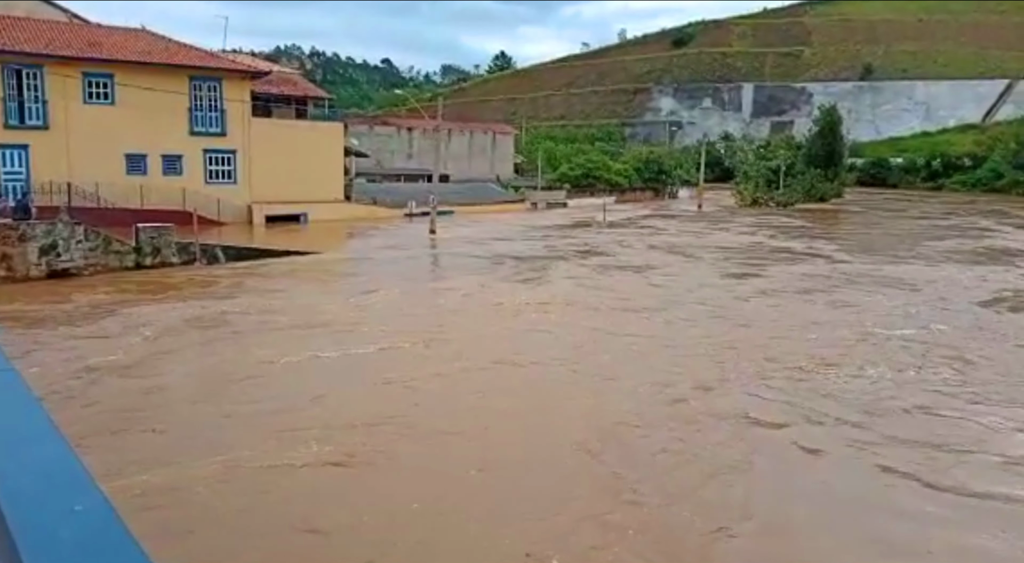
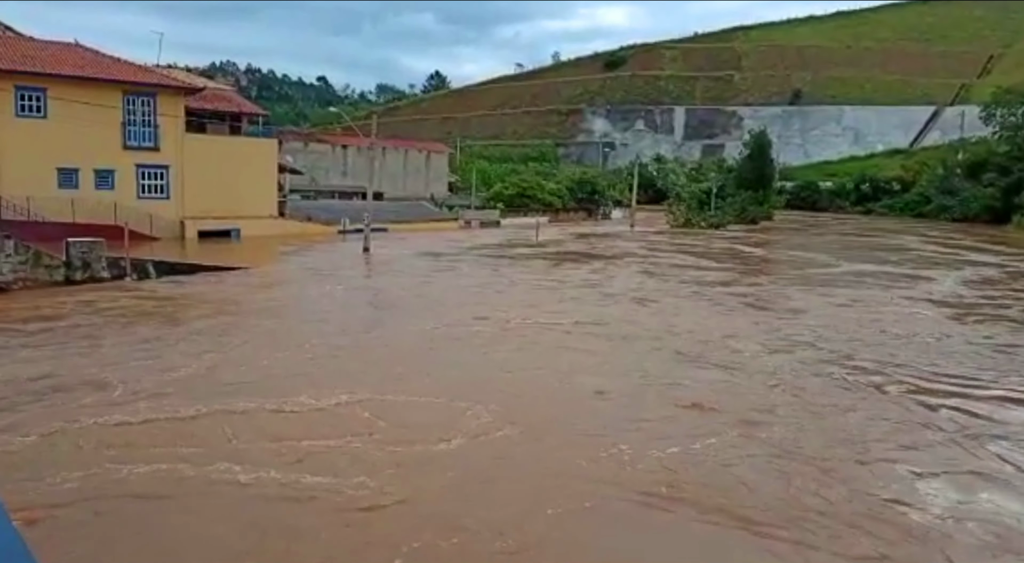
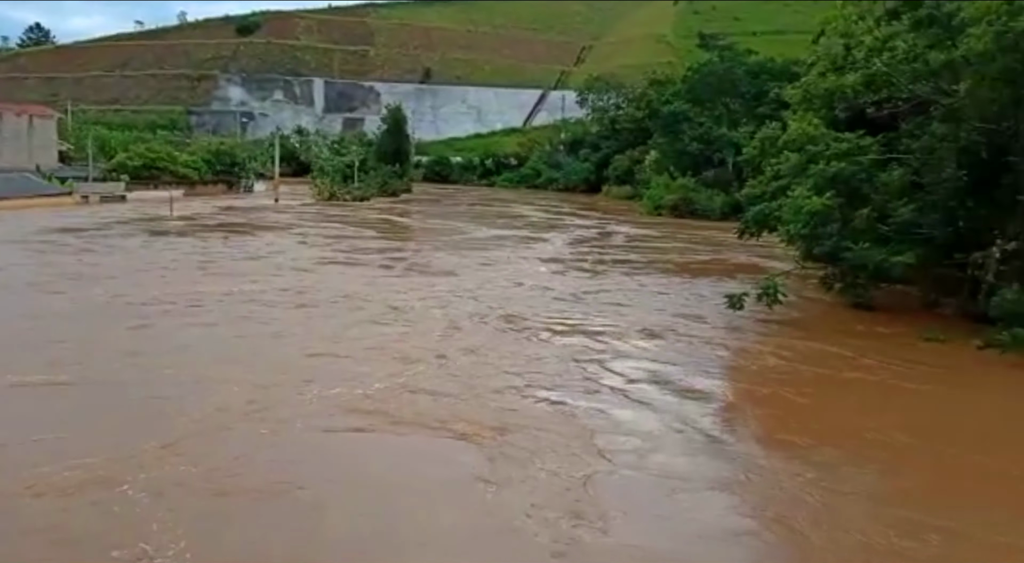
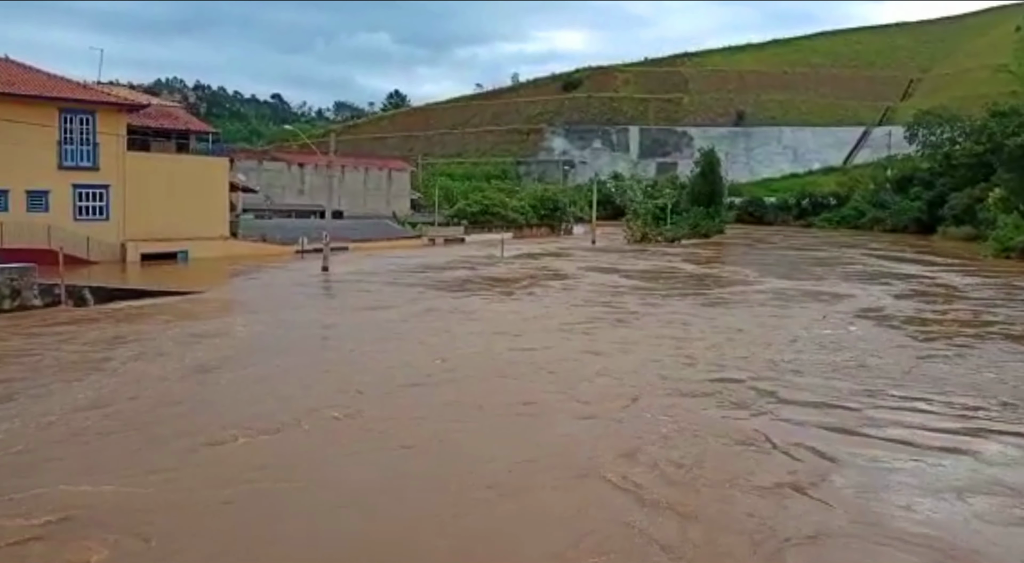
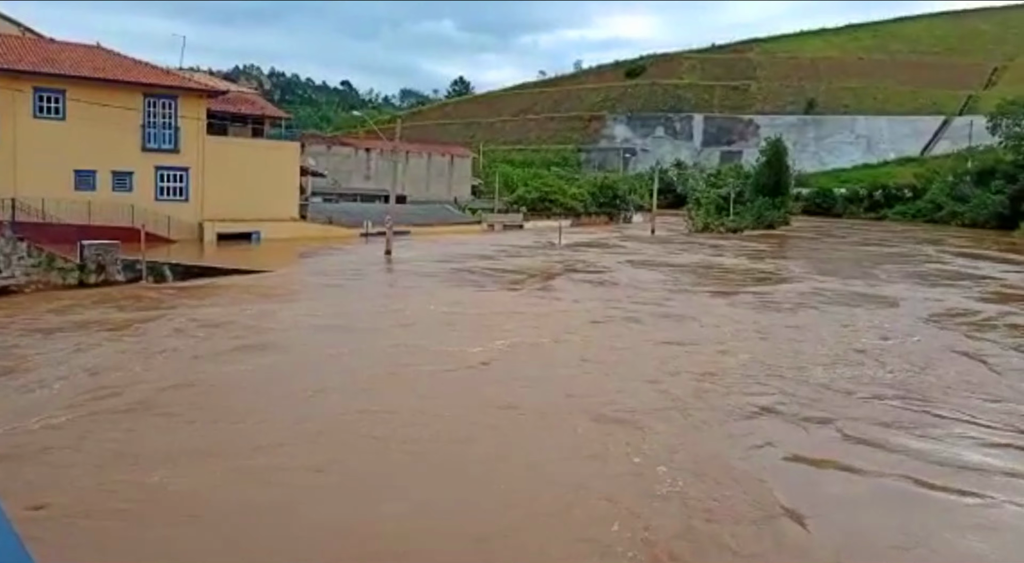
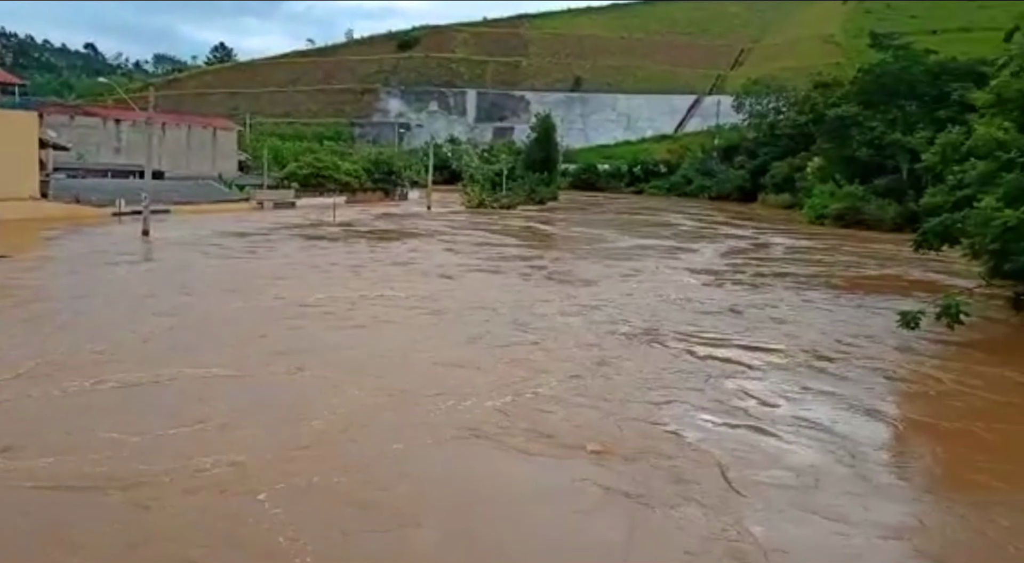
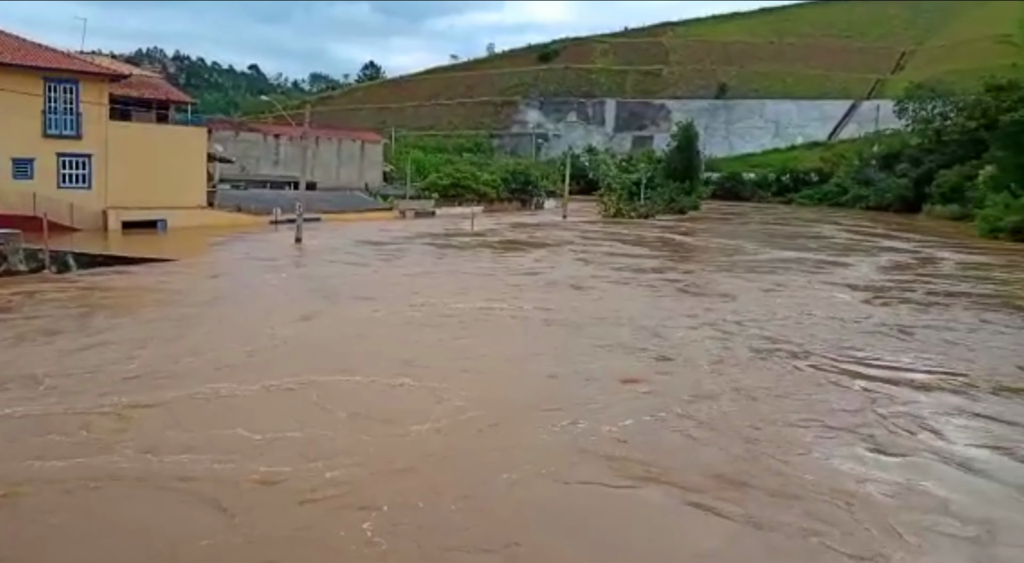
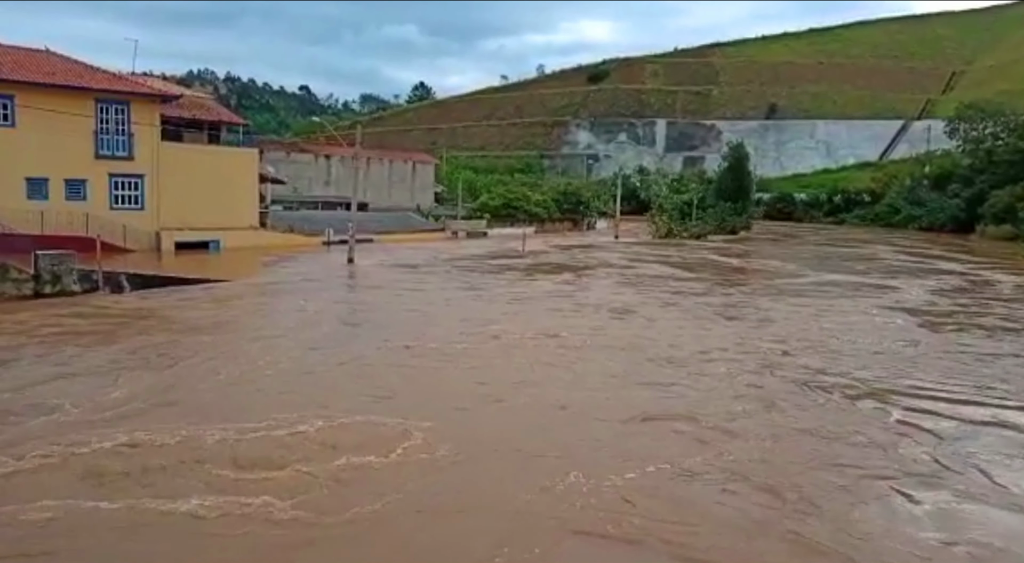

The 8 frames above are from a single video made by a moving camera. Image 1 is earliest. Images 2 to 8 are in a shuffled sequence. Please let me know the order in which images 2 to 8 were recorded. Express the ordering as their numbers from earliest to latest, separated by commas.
5, 4, 8, 2, 7, 6, 3
